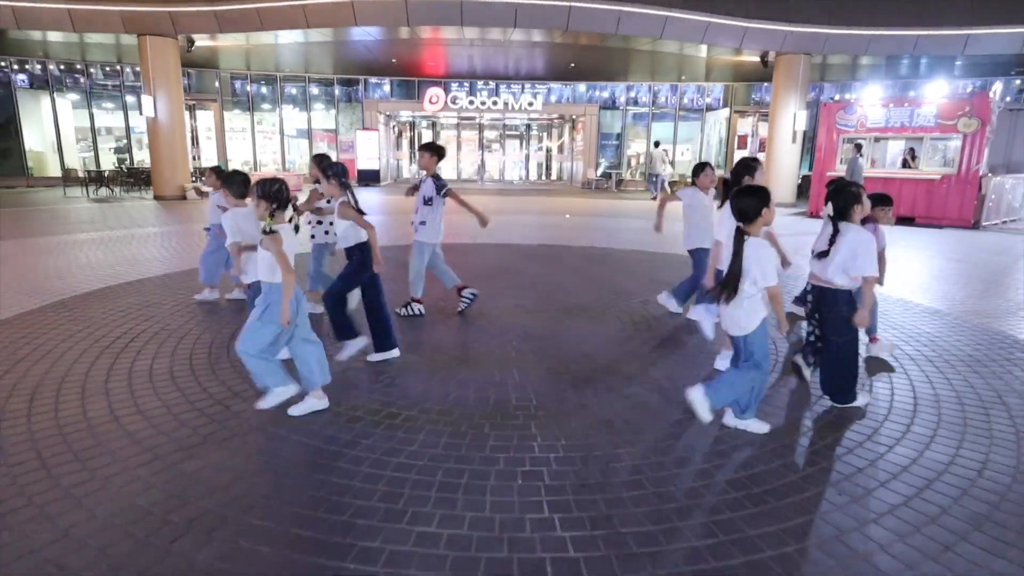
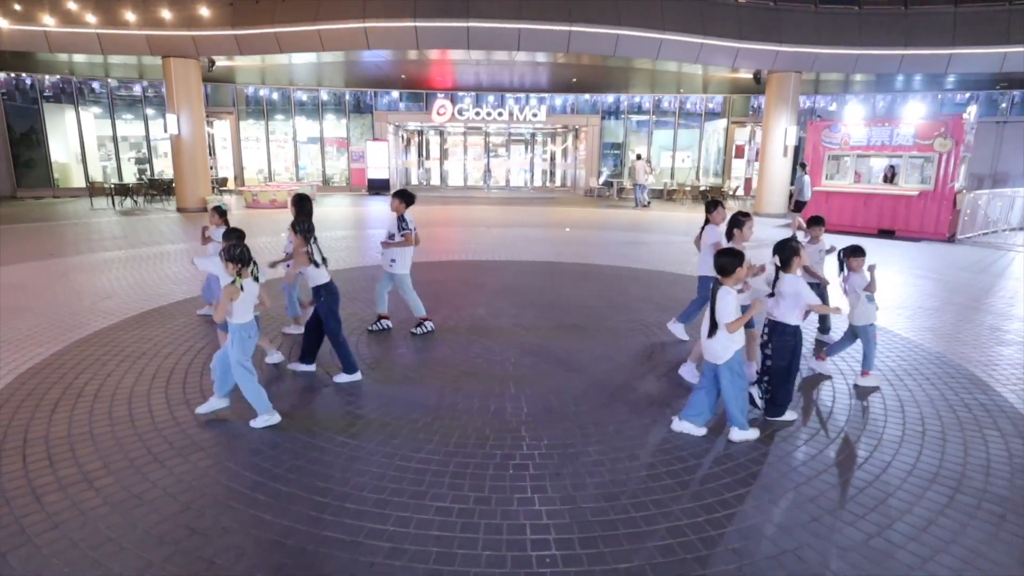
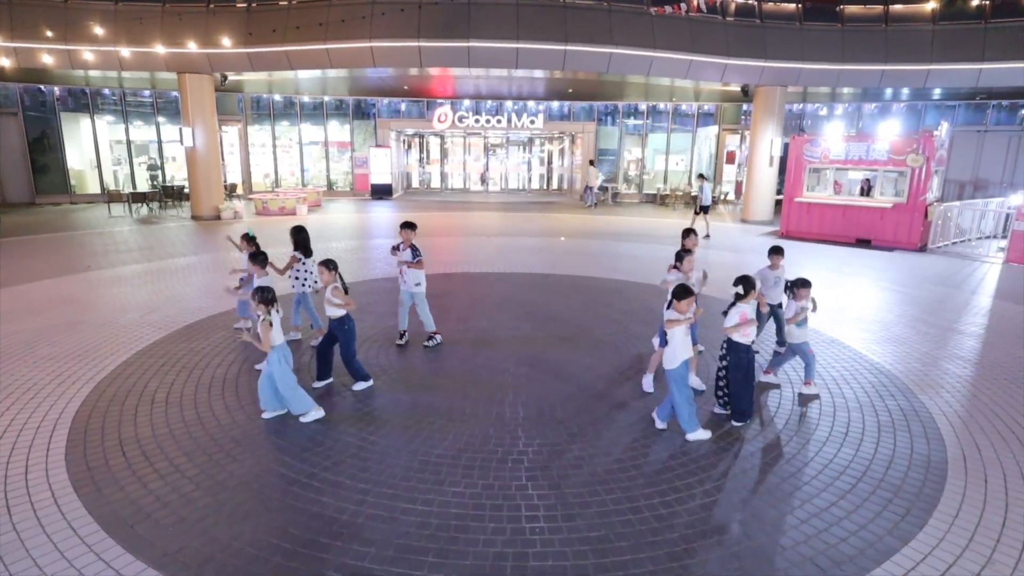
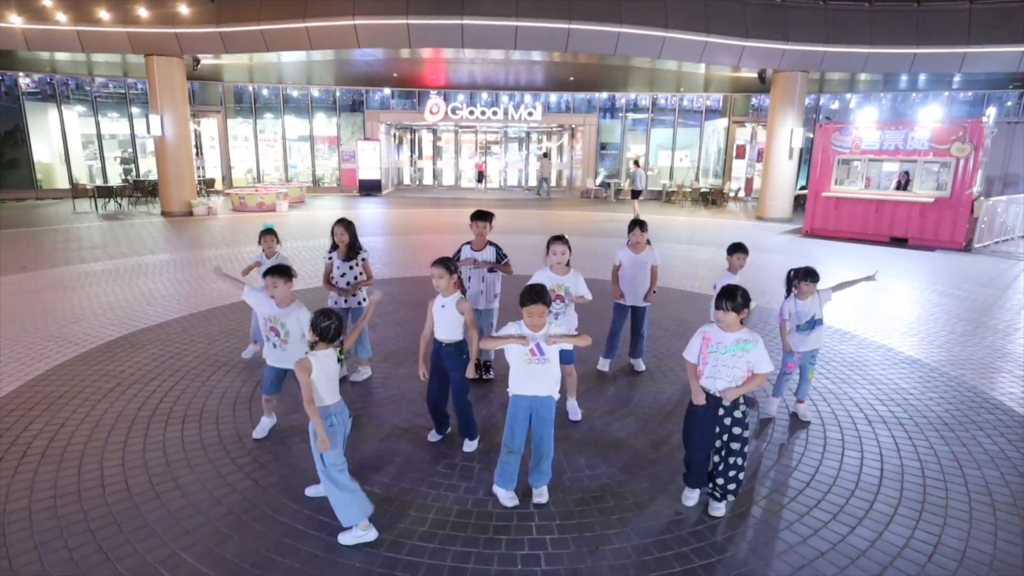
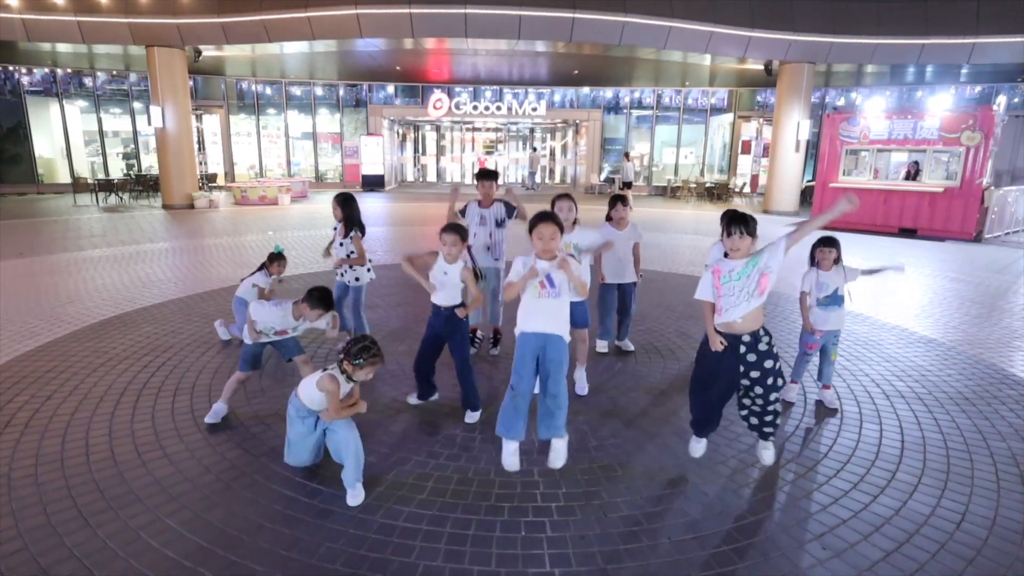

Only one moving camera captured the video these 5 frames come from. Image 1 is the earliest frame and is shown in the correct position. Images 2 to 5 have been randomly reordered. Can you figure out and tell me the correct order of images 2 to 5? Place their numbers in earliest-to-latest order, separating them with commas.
2, 3, 4, 5
